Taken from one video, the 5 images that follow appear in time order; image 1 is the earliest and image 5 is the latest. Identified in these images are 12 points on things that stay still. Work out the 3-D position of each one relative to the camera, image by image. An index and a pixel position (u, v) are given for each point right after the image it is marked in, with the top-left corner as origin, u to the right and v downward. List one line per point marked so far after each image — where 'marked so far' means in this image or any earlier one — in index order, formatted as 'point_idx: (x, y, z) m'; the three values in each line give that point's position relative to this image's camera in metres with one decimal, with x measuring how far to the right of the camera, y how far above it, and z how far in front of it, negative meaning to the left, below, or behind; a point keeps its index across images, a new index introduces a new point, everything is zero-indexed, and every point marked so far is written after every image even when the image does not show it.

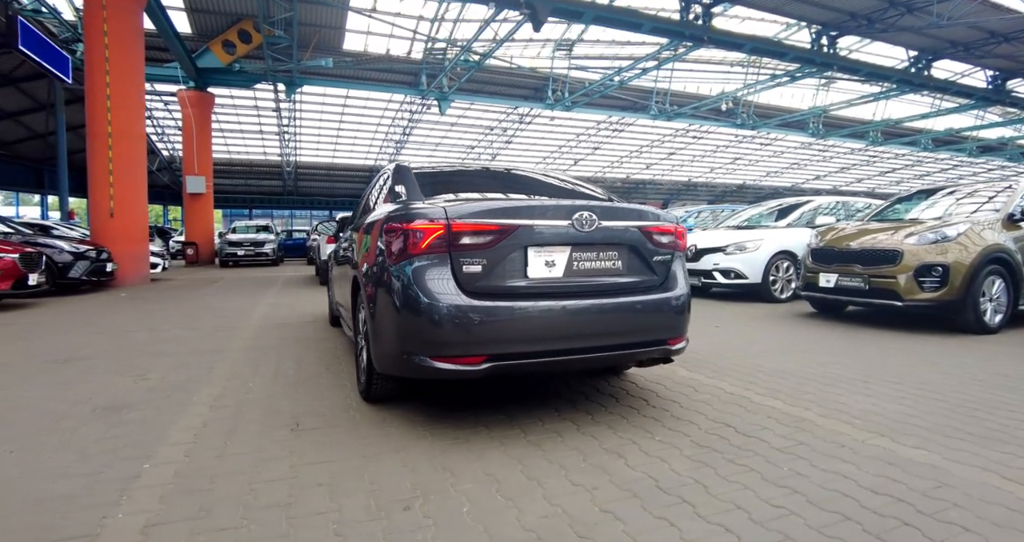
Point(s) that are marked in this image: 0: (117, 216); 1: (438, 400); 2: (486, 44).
0: (-9.6, +1.3, +11.6) m
1: (-0.4, -0.8, +2.8) m
2: (-0.4, +9.5, +19.9) m
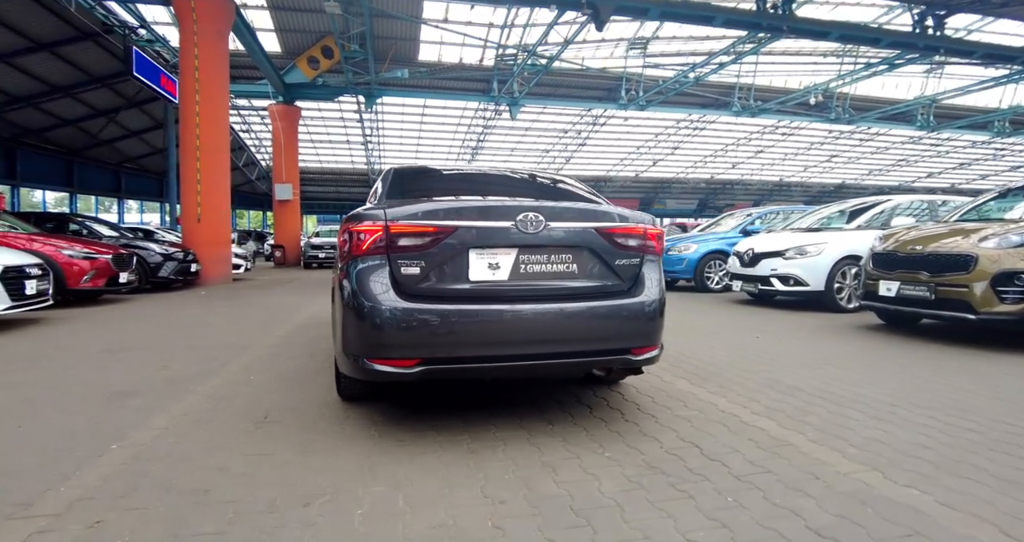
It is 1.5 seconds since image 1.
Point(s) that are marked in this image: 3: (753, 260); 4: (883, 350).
0: (-8.3, +1.4, +12.9) m
1: (-0.6, -0.8, +2.8) m
2: (+2.0, +9.3, +19.8) m
3: (+4.1, +0.2, +8.1) m
4: (+3.7, -0.8, +4.7) m
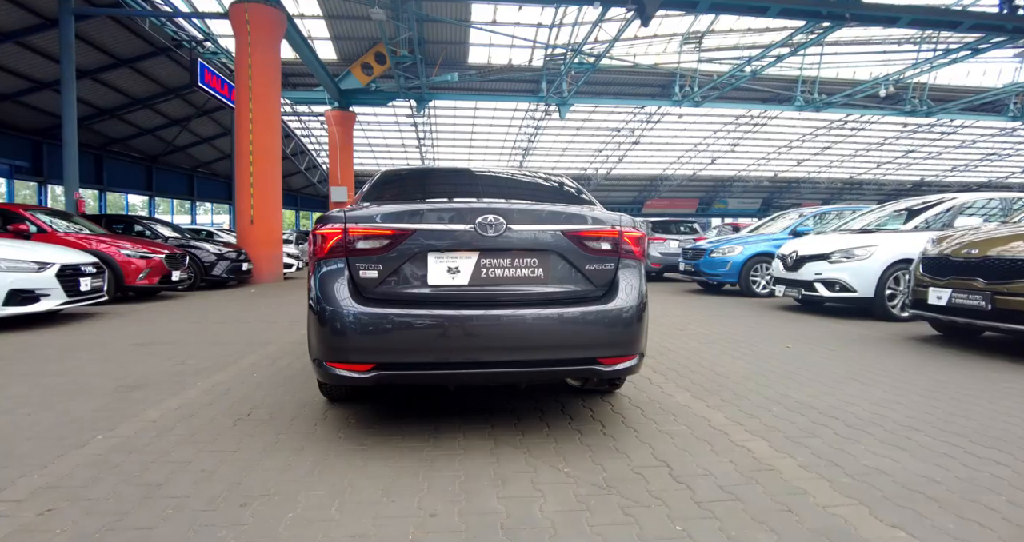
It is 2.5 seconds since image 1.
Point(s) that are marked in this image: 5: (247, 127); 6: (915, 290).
0: (-7.4, +1.4, +13.6) m
1: (-0.7, -0.8, +2.8) m
2: (+3.7, +9.3, +19.5) m
3: (+4.5, +0.1, +7.6) m
4: (+3.7, -0.8, +4.2) m
5: (-7.3, +4.0, +13.2) m
6: (+4.4, -0.2, +5.2) m
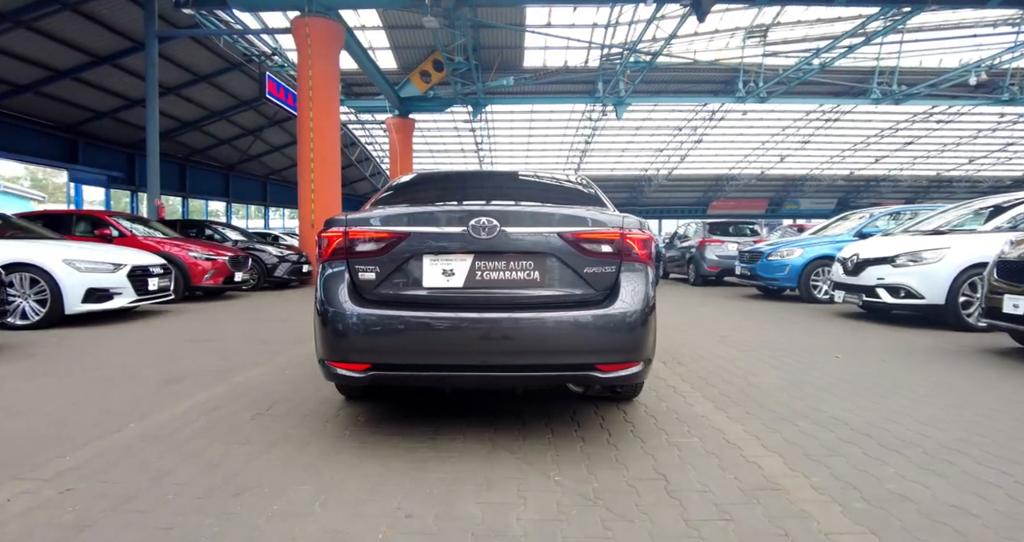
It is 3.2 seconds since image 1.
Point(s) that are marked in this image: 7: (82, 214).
0: (-6.1, +1.4, +14.3) m
1: (-0.7, -0.8, +2.9) m
2: (+5.6, +9.1, +19.0) m
3: (+5.1, +0.1, +7.0) m
4: (+3.9, -0.9, +3.8) m
5: (-6.1, +4.0, +13.9) m
6: (+4.7, -0.3, +4.6) m
7: (-8.7, +1.2, +9.7) m
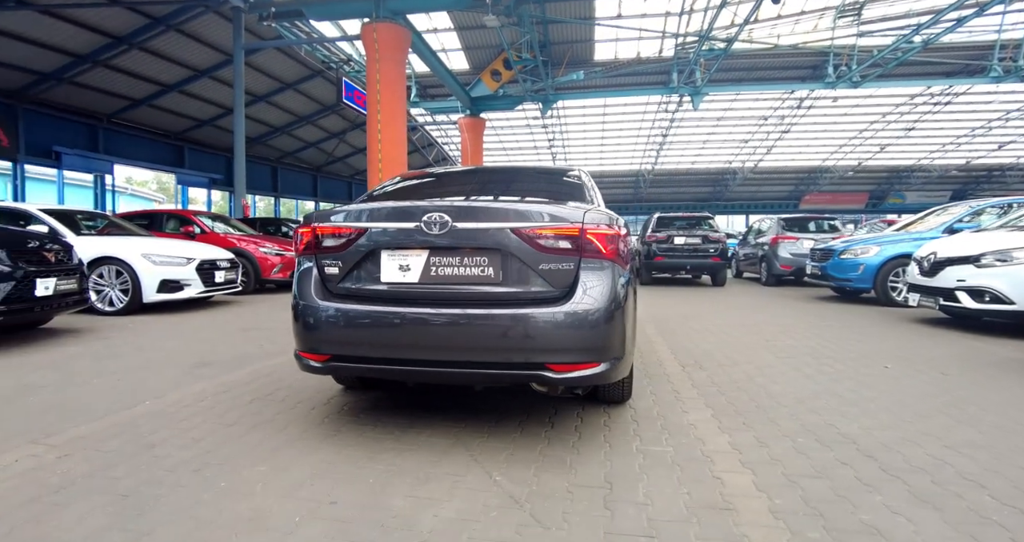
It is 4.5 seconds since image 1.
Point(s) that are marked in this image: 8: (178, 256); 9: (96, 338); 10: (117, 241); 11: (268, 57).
0: (-4.5, +1.5, +15.1) m
1: (-0.8, -0.8, +3.0) m
2: (+7.9, +9.2, +17.9) m
3: (+5.5, 0.0, +6.2) m
4: (+3.9, -0.9, +3.2) m
5: (-4.5, +4.1, +14.6) m
6: (+4.8, -0.3, +3.9) m
7: (-7.7, +1.3, +10.8) m
8: (-4.8, +0.2, +6.8) m
9: (-4.2, -0.7, +4.8) m
10: (-5.5, +0.4, +6.6) m
11: (-9.9, +8.6, +19.2) m
